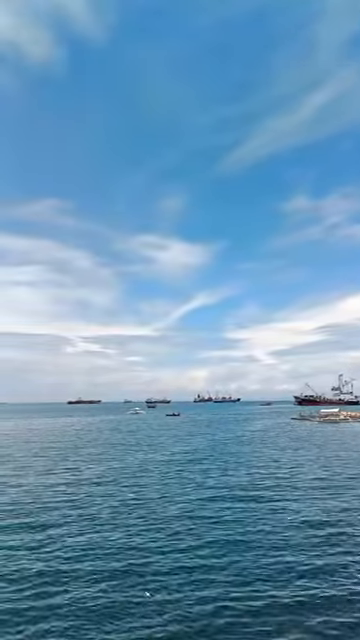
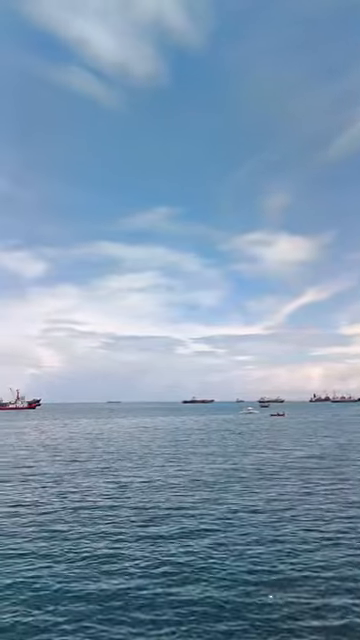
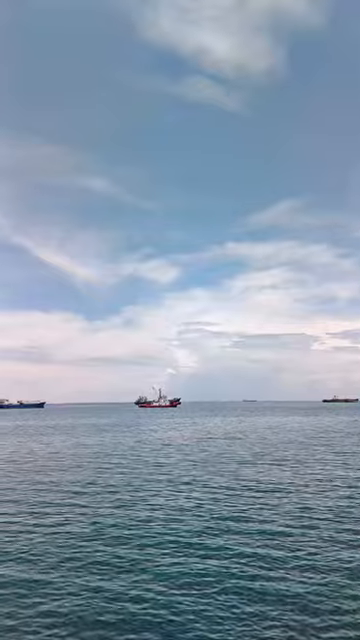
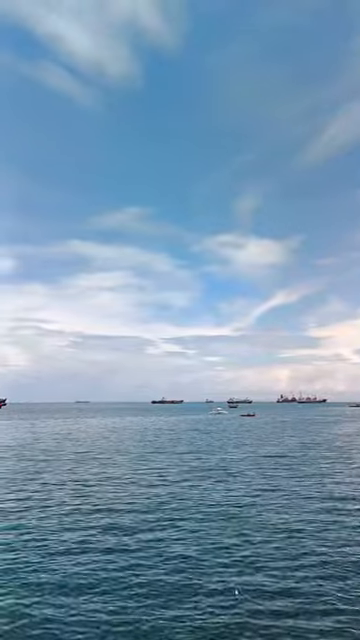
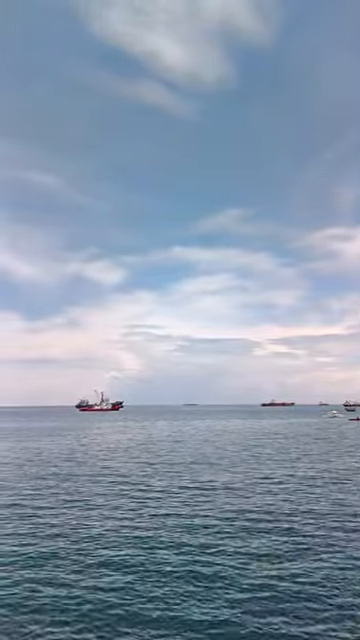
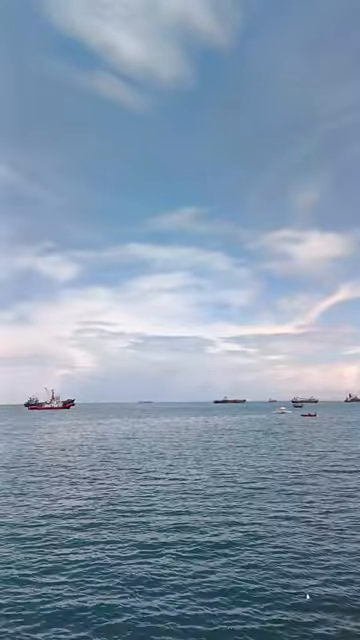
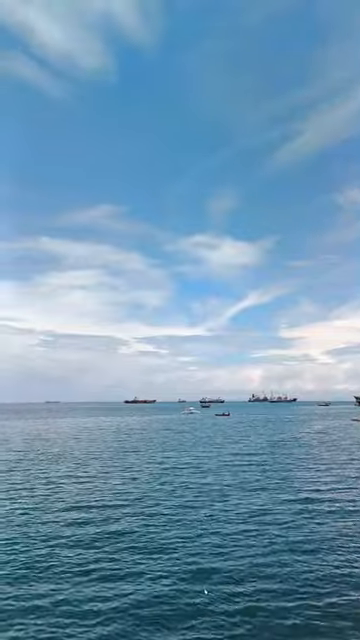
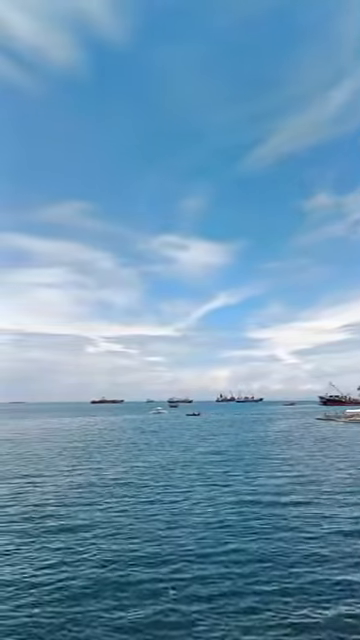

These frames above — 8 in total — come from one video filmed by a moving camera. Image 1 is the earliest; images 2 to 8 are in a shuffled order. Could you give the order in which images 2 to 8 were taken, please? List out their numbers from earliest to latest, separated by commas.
8, 7, 4, 2, 6, 5, 3
